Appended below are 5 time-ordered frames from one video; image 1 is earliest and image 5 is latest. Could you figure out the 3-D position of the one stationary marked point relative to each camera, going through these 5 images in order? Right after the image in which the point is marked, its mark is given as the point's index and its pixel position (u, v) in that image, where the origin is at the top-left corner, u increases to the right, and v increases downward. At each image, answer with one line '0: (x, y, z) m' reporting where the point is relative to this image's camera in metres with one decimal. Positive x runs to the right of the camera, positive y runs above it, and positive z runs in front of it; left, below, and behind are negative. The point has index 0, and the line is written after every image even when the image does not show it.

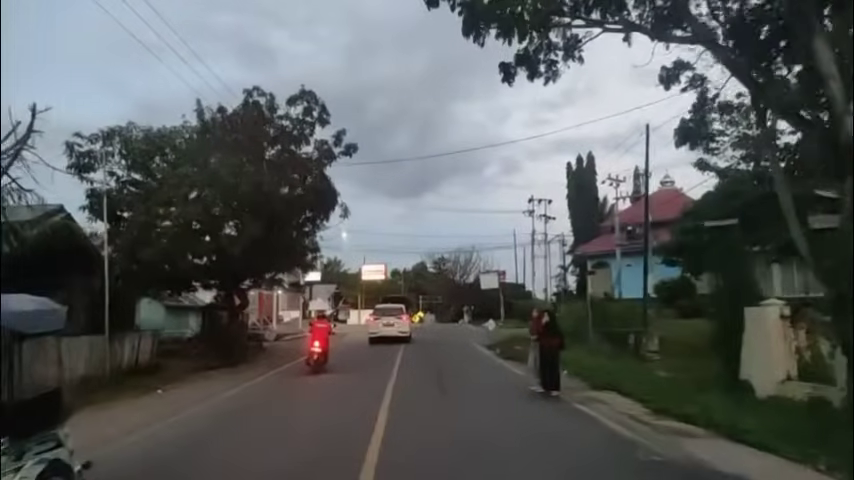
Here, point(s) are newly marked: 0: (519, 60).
0: (+1.4, +2.8, +16.4) m
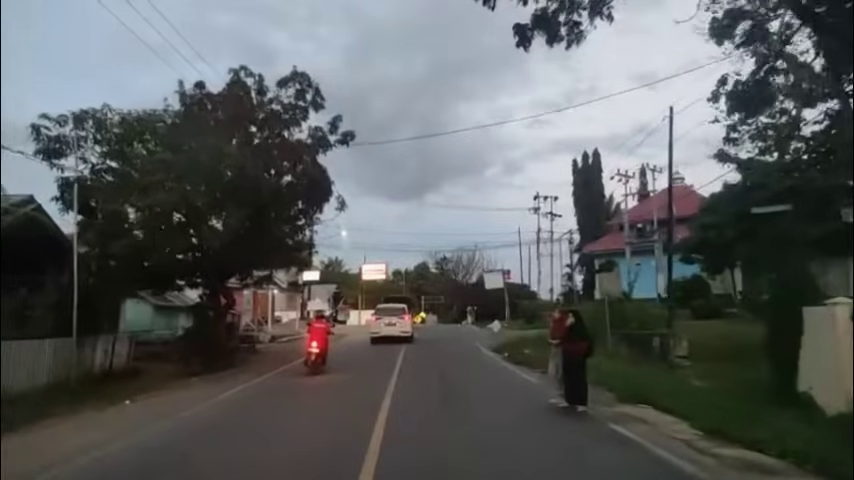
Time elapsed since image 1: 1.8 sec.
0: (+1.5, +3.0, +14.2) m
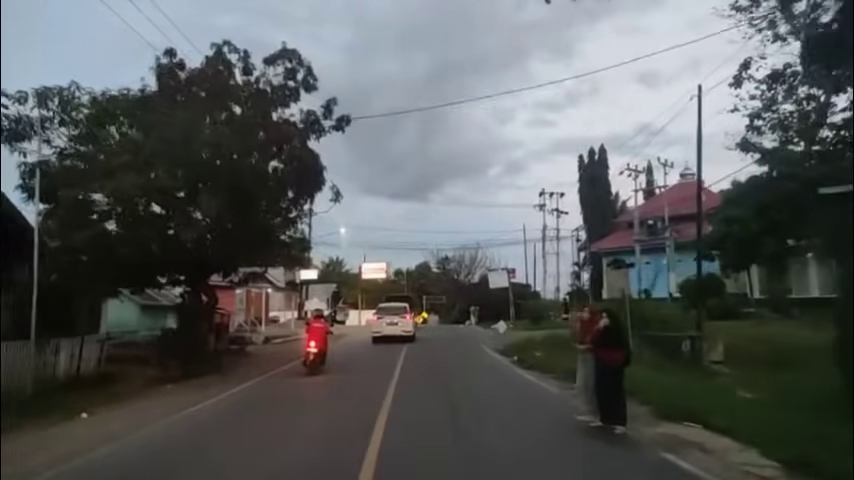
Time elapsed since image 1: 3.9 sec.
0: (+1.5, +3.1, +11.9) m
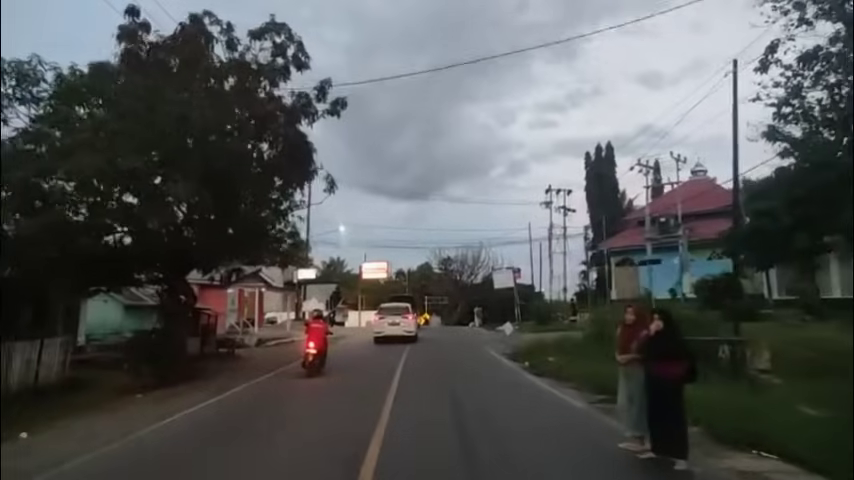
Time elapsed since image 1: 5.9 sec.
0: (+1.6, +3.3, +9.6) m
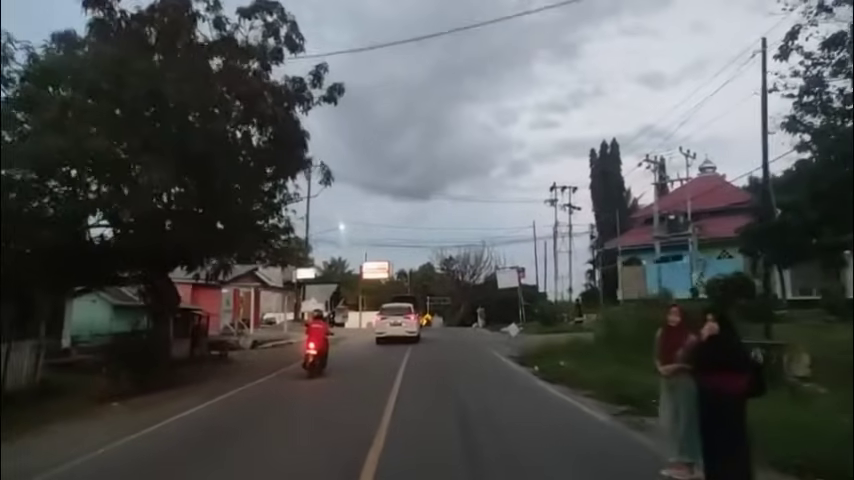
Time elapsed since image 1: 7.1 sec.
0: (+1.6, +3.4, +8.1) m
